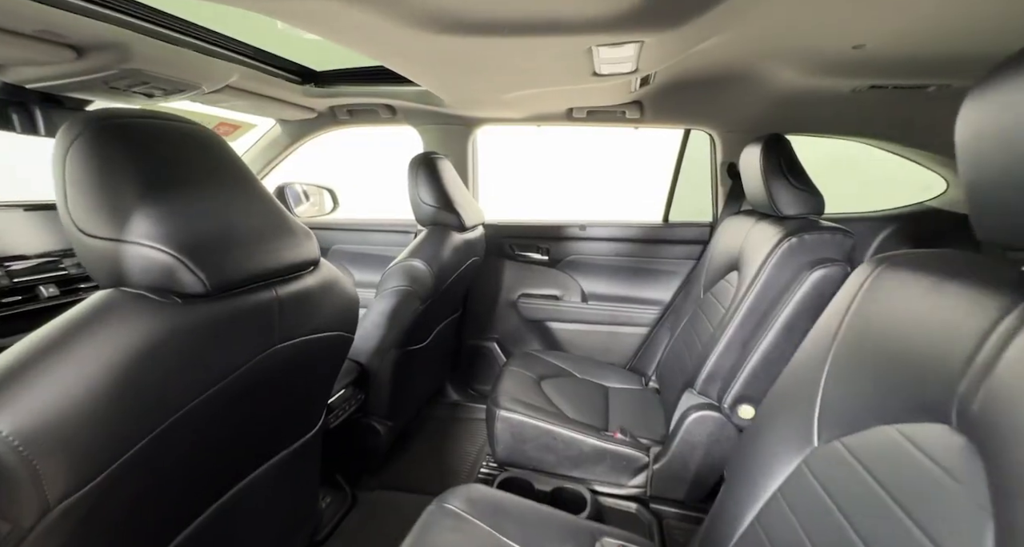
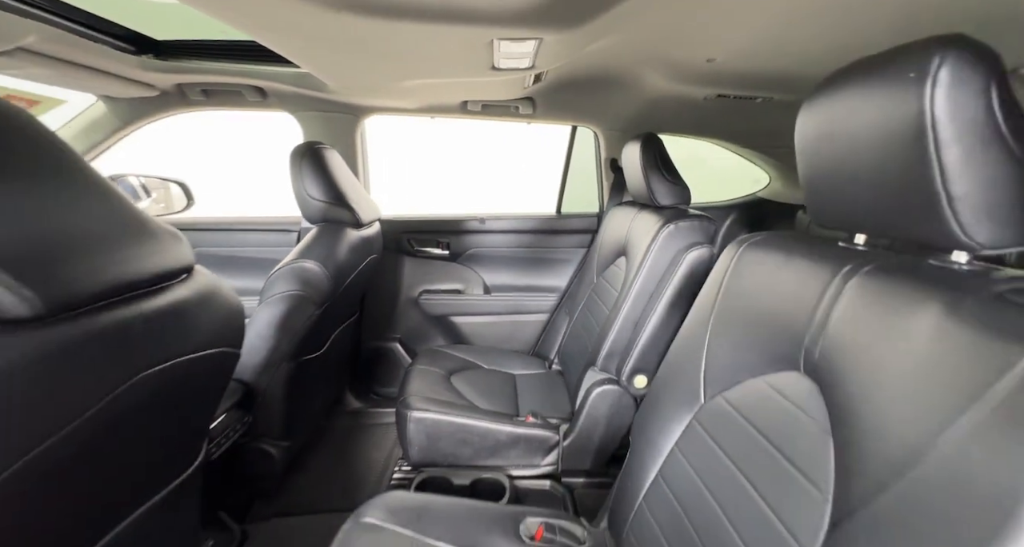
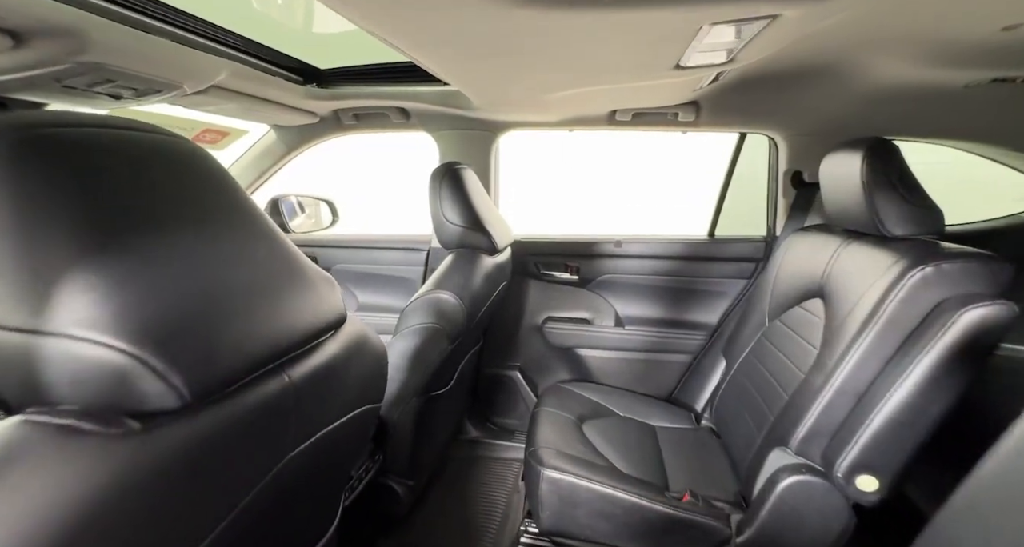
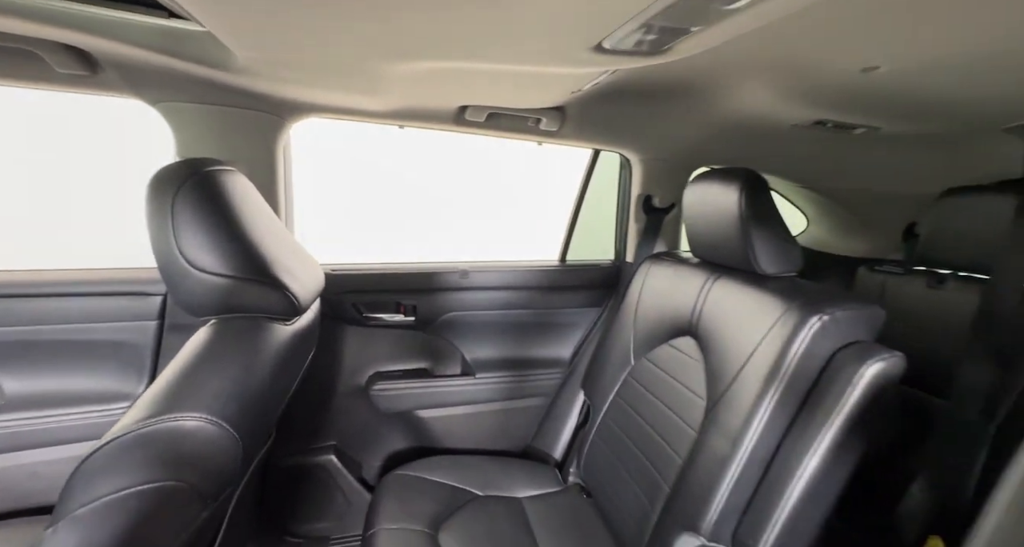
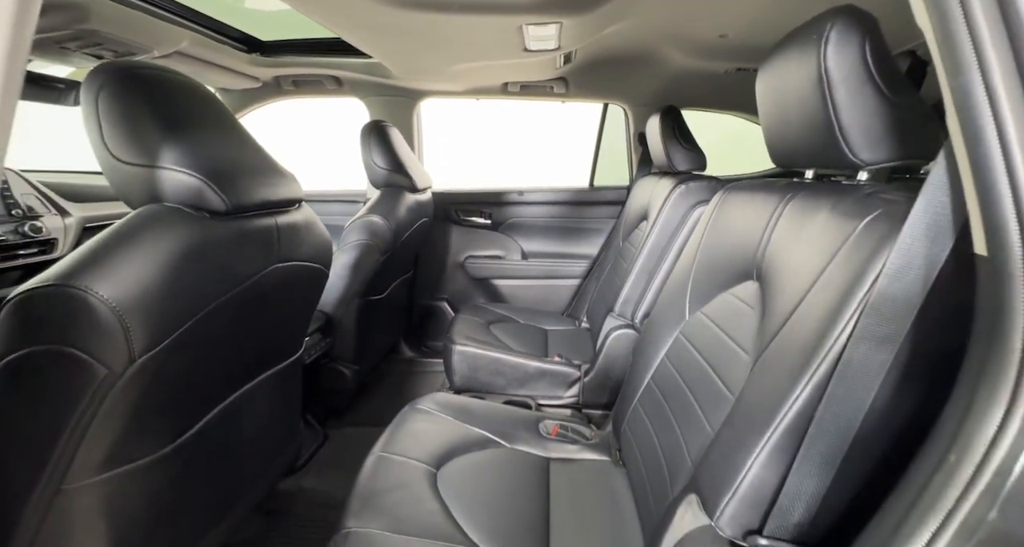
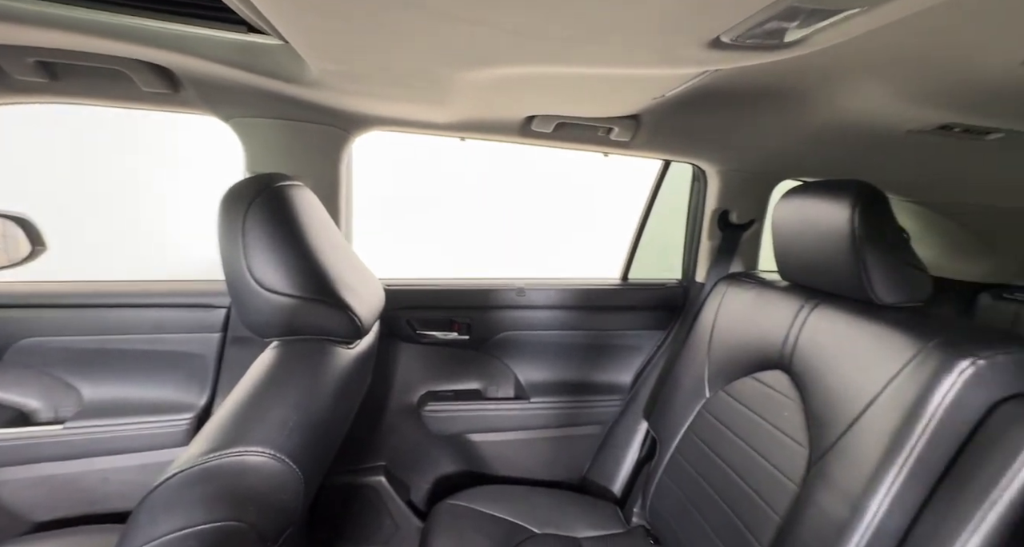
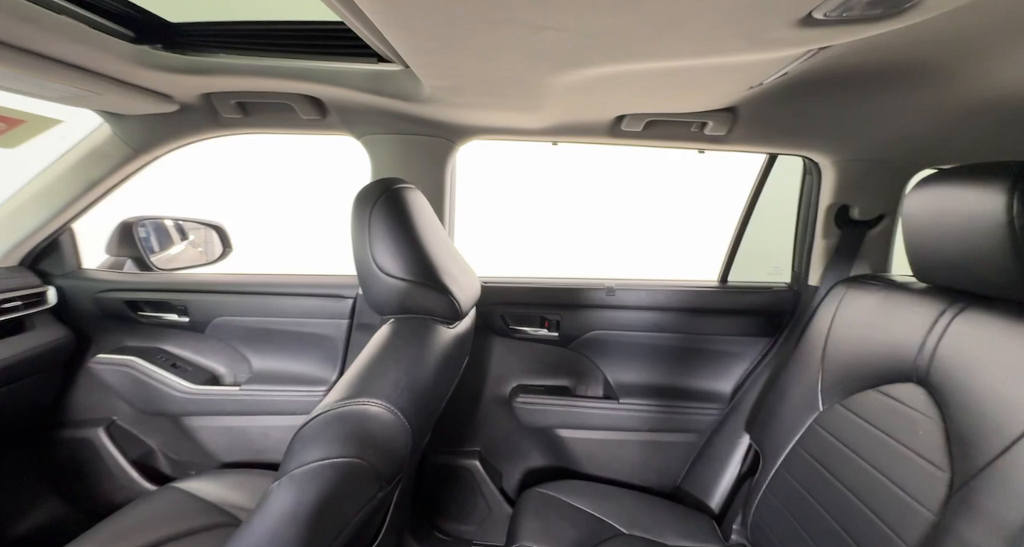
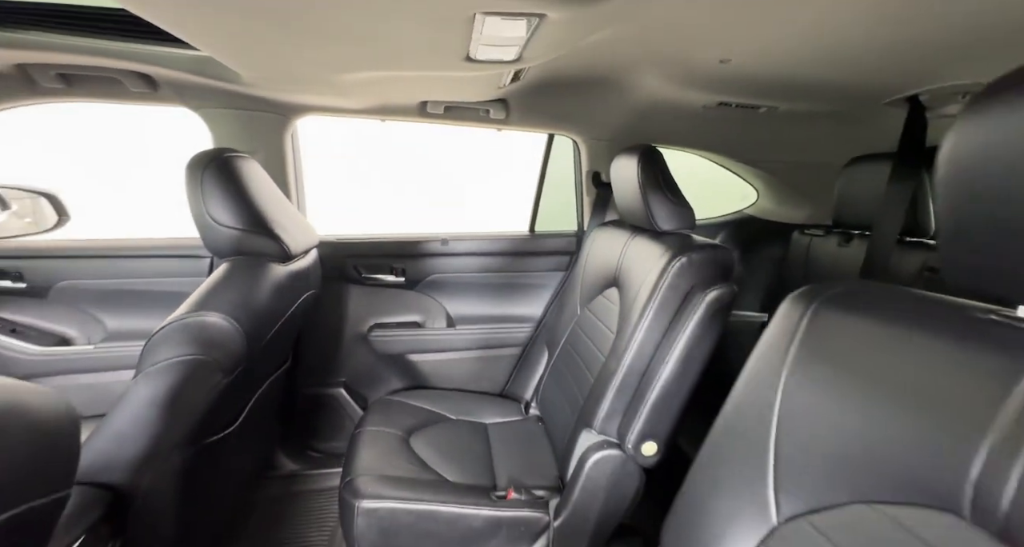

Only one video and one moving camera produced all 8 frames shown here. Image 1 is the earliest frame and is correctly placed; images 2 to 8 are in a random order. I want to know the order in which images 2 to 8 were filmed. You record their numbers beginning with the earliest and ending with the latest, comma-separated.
3, 7, 6, 4, 8, 2, 5
